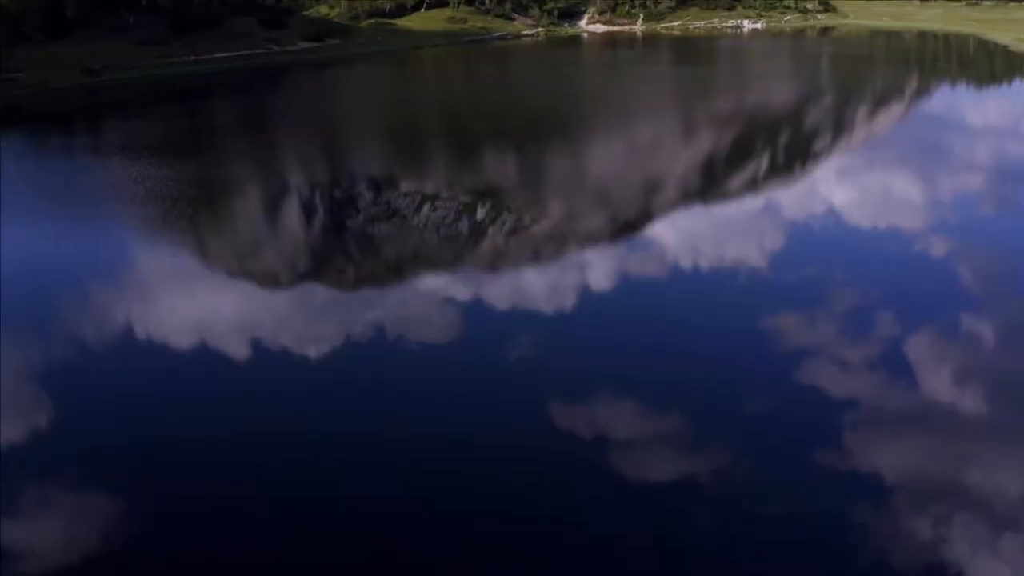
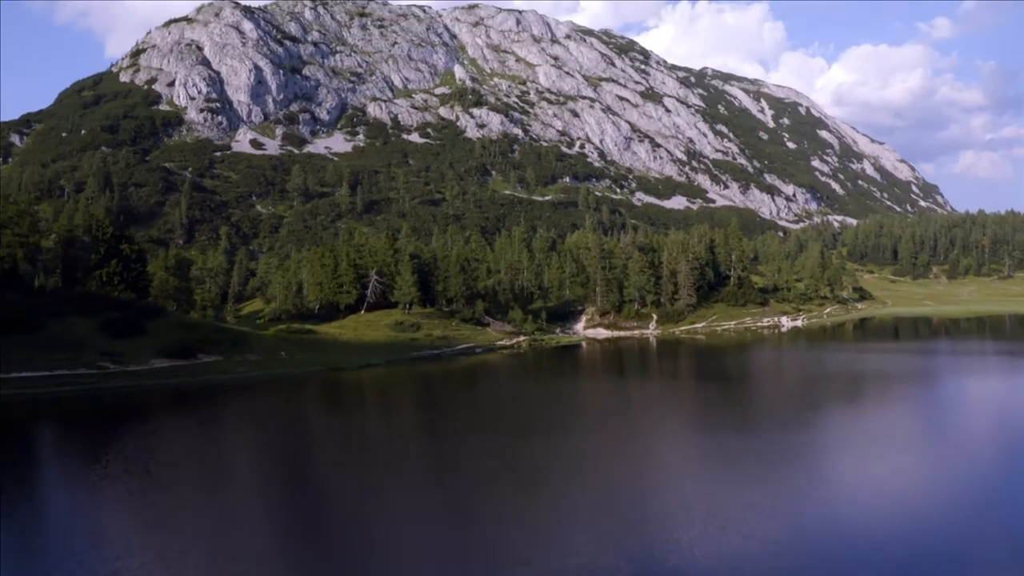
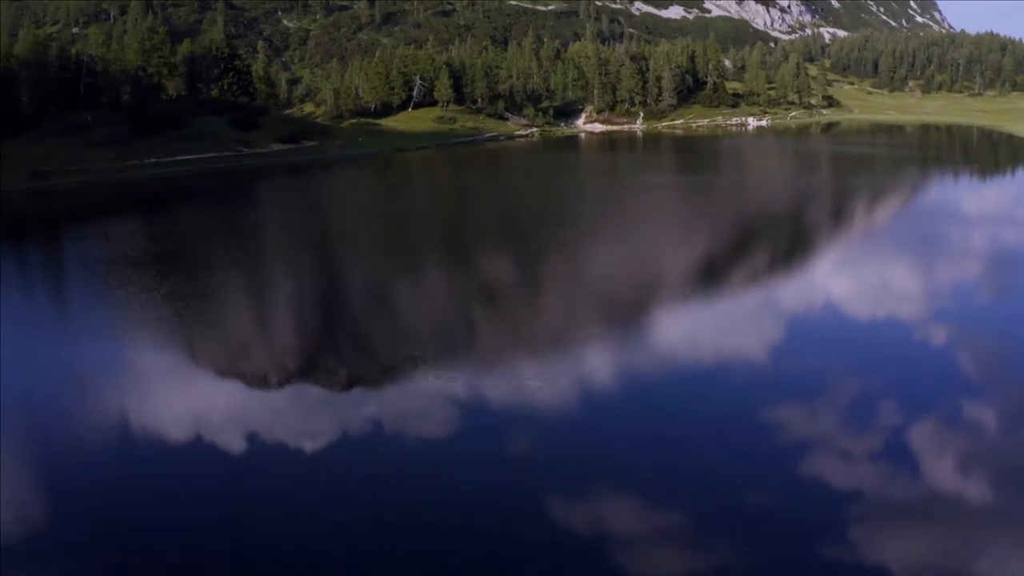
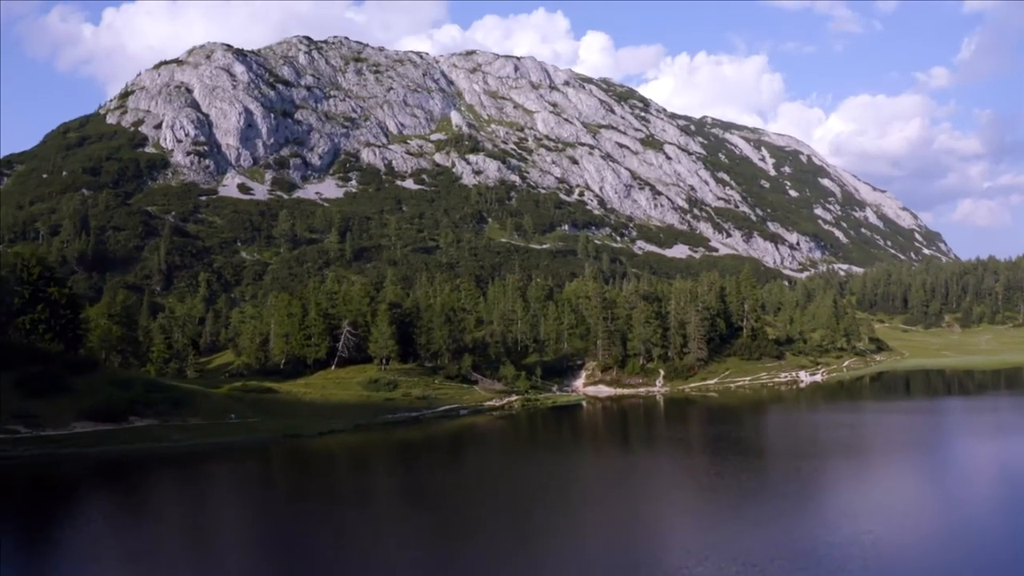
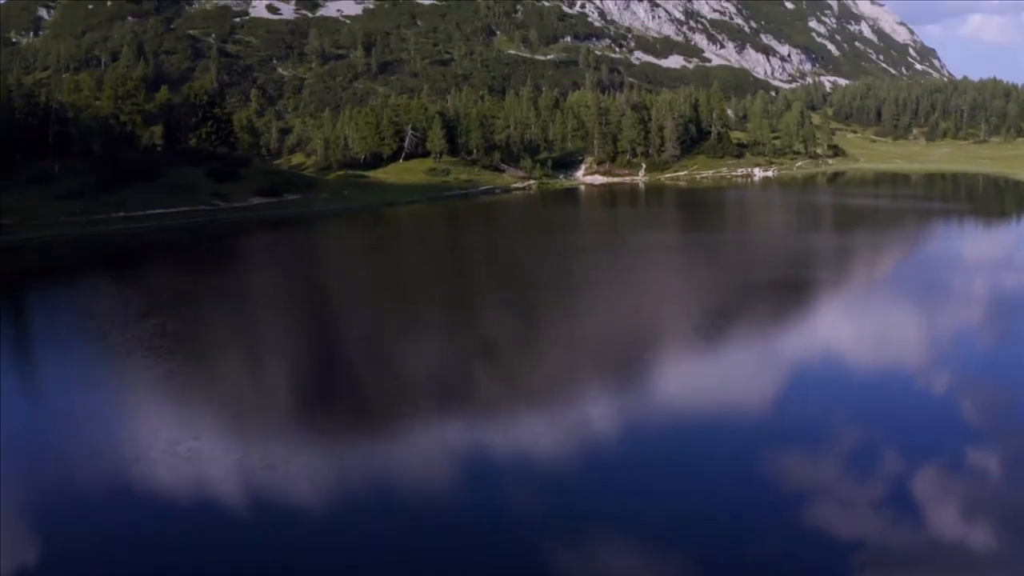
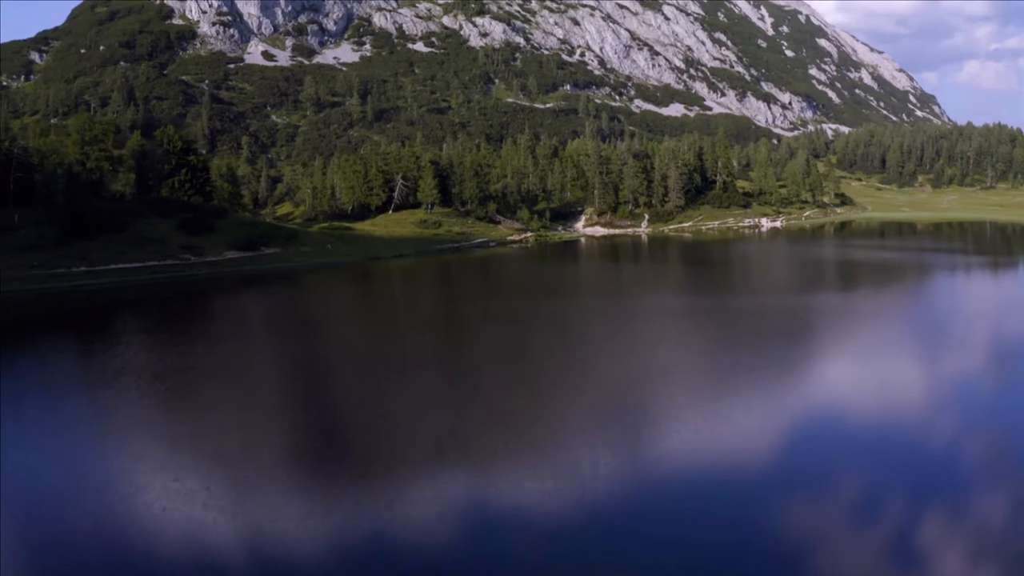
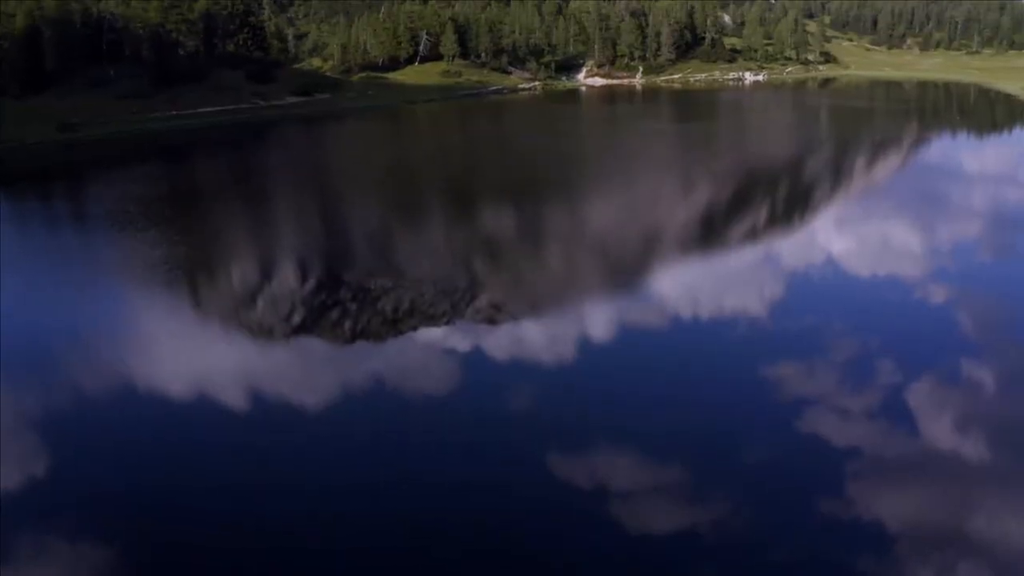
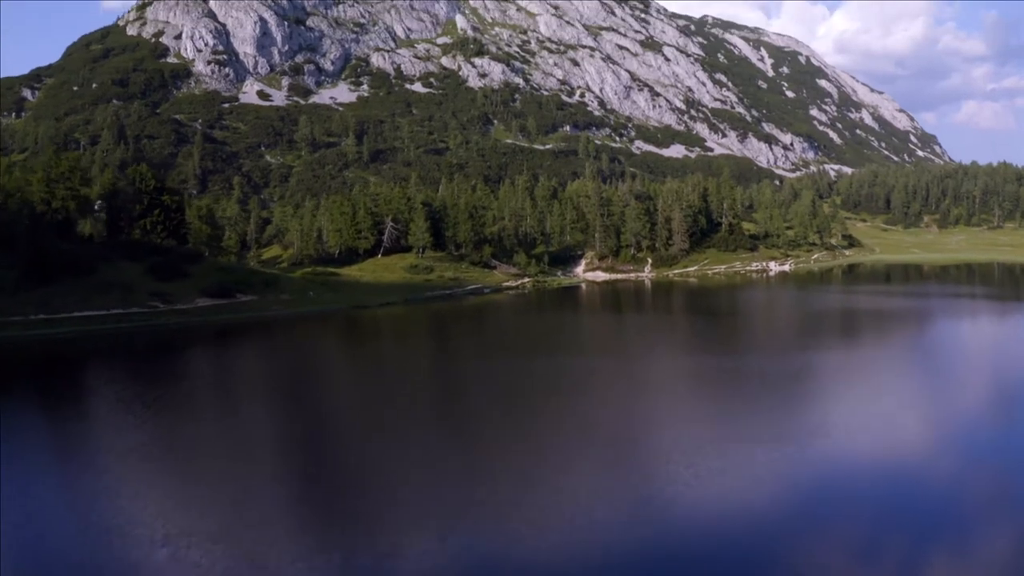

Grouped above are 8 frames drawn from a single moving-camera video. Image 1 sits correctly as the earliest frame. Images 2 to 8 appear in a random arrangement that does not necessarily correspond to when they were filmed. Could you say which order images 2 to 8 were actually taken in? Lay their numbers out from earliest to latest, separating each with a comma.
7, 3, 5, 6, 8, 2, 4
